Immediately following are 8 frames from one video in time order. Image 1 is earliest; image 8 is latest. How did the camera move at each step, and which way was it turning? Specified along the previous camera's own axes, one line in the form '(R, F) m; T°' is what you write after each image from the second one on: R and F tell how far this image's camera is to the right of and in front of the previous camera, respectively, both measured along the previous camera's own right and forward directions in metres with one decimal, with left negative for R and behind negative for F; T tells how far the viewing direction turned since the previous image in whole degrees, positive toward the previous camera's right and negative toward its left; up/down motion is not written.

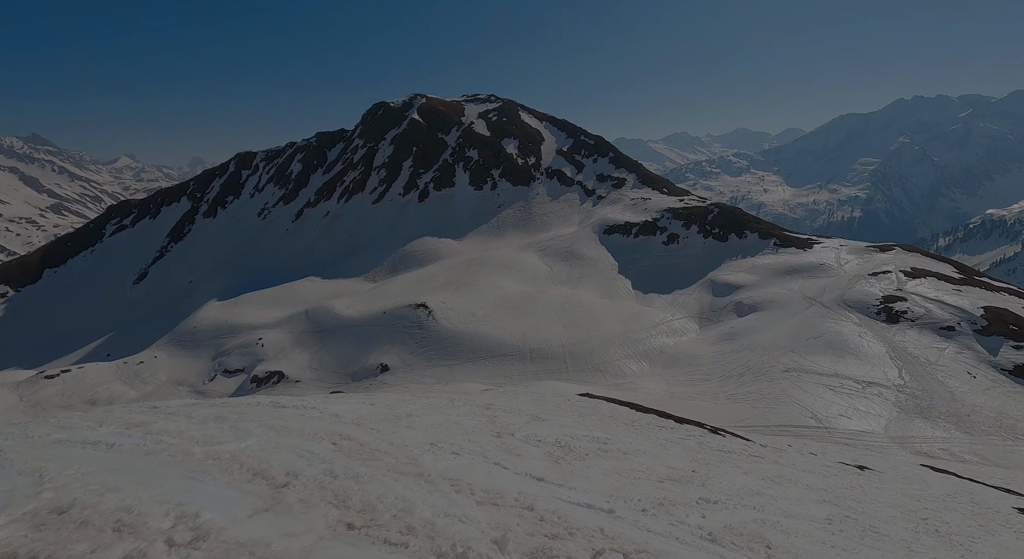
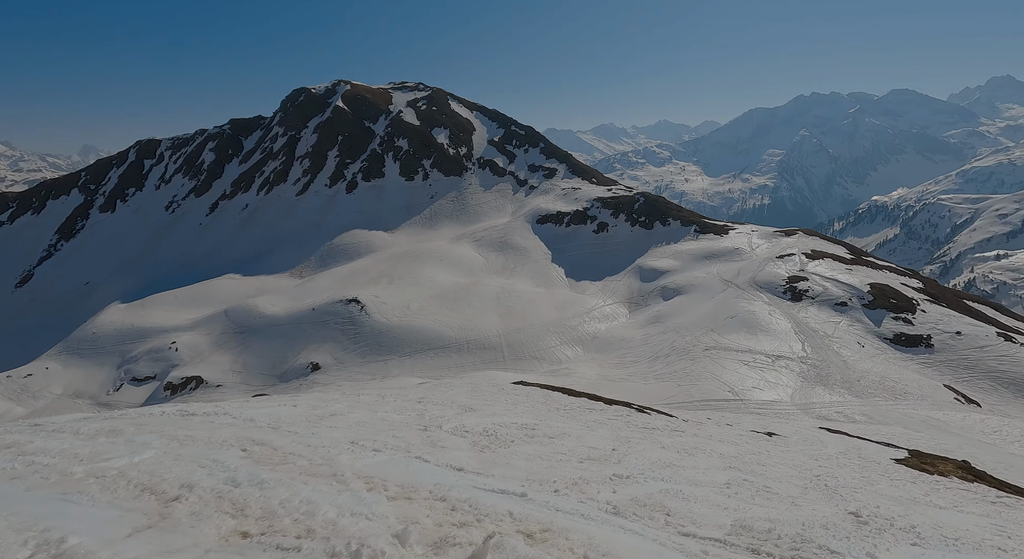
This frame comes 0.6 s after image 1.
(-0.1, -3.5) m; +5°
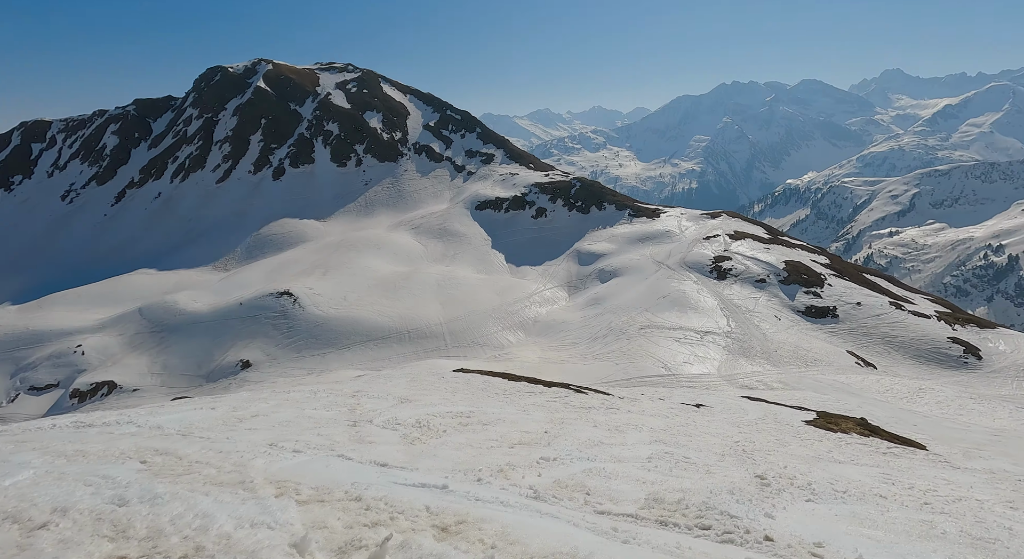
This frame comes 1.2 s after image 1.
(+0.1, -2.5) m; +5°
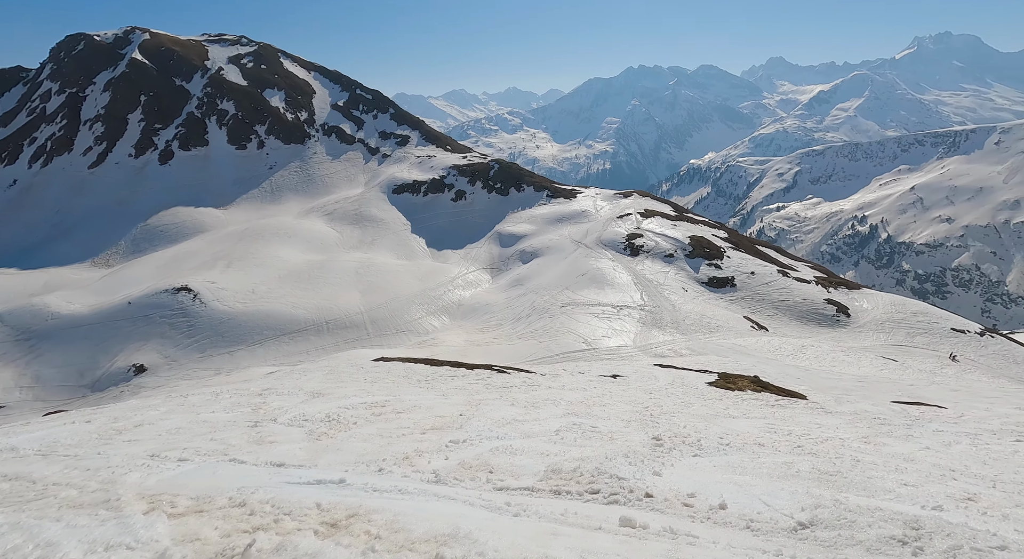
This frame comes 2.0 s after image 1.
(+0.1, -2.4) m; +6°
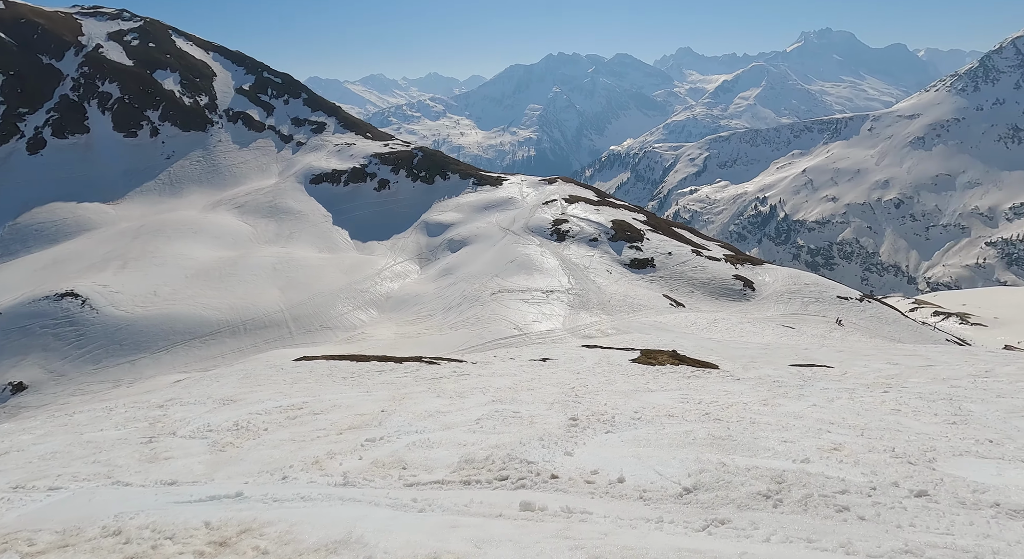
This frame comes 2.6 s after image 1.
(+0.1, -1.7) m; +5°
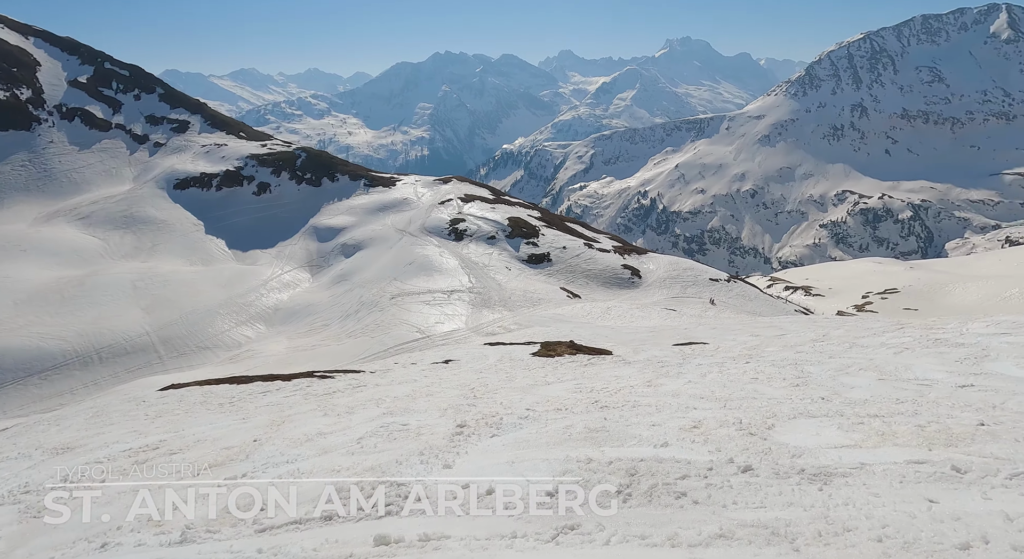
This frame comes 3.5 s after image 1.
(0.0, -1.8) m; +8°
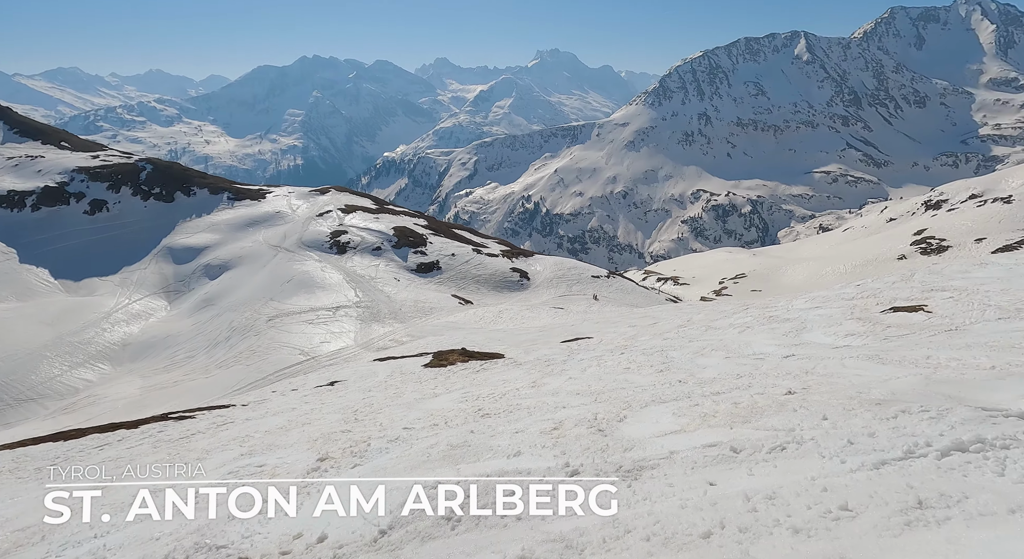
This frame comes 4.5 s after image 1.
(0.0, -1.3) m; +8°
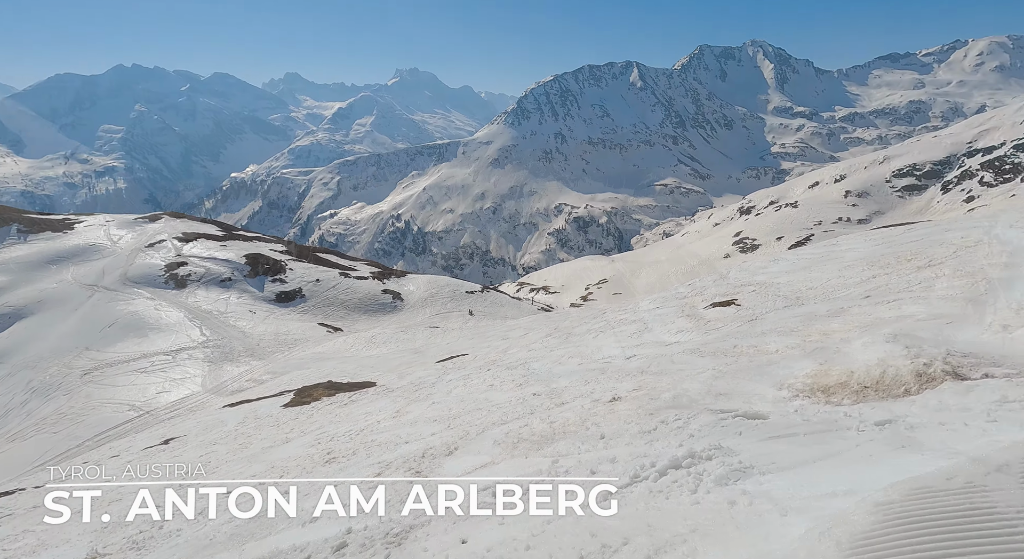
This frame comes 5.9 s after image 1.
(0.0, -1.1) m; +9°
